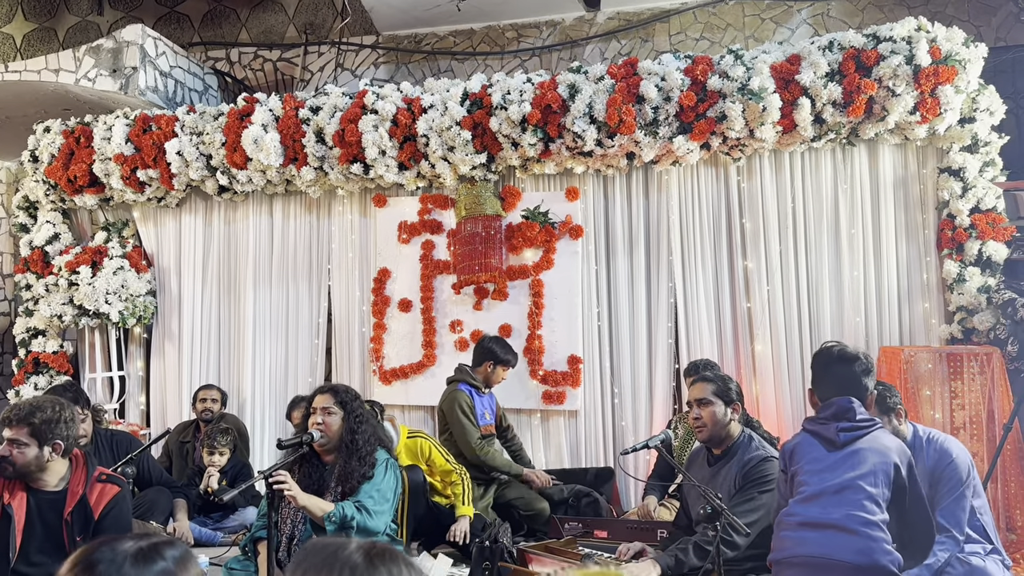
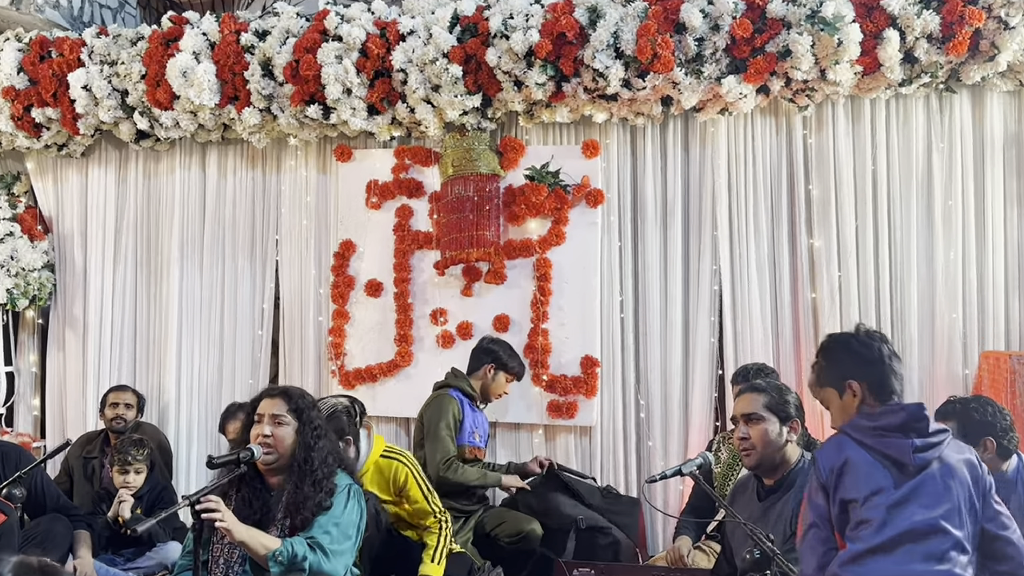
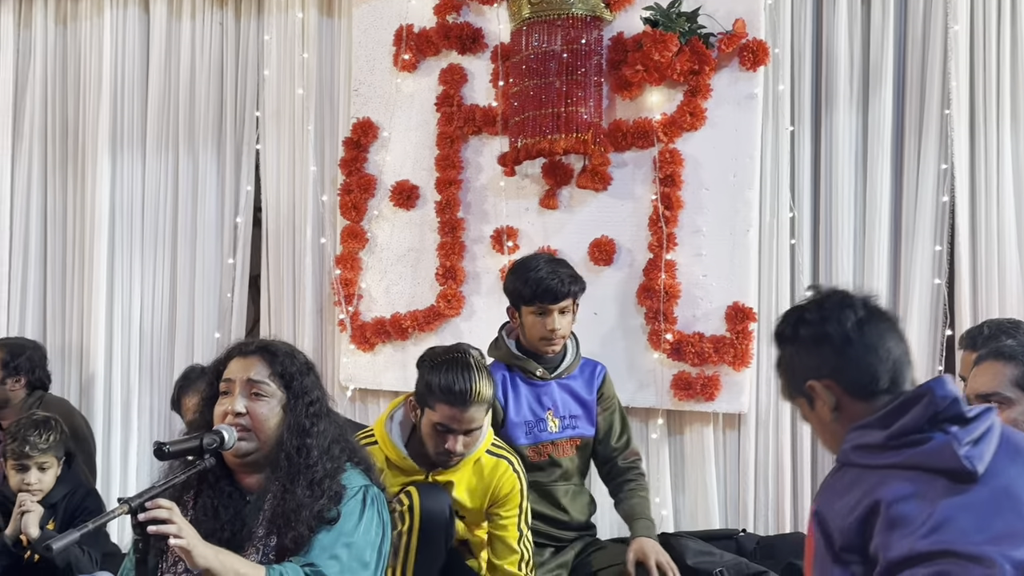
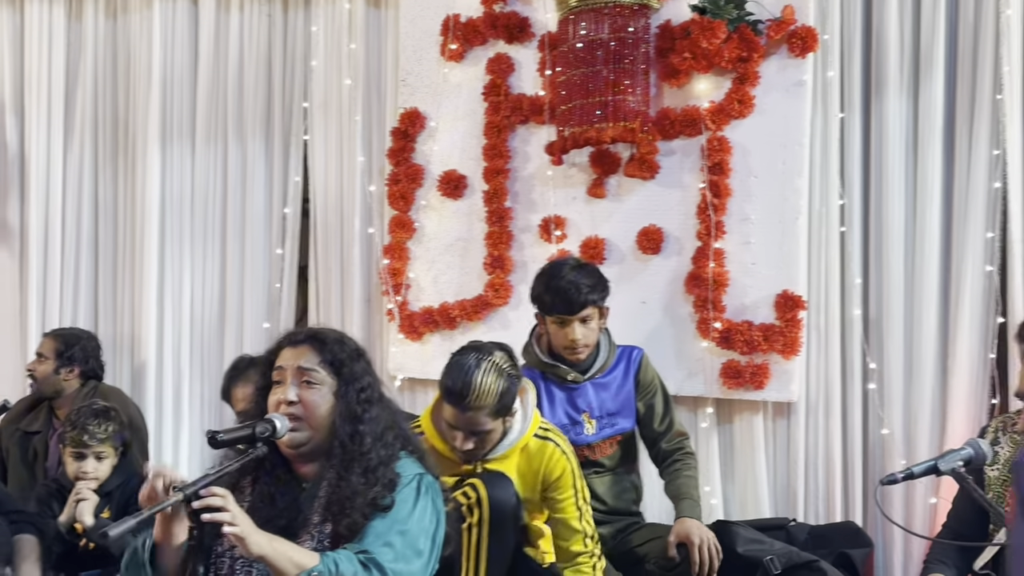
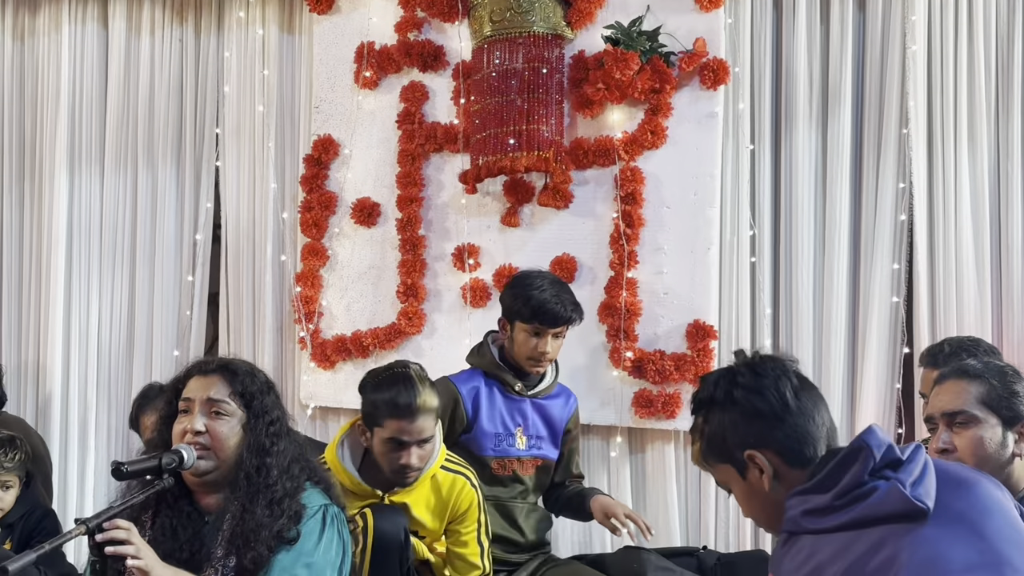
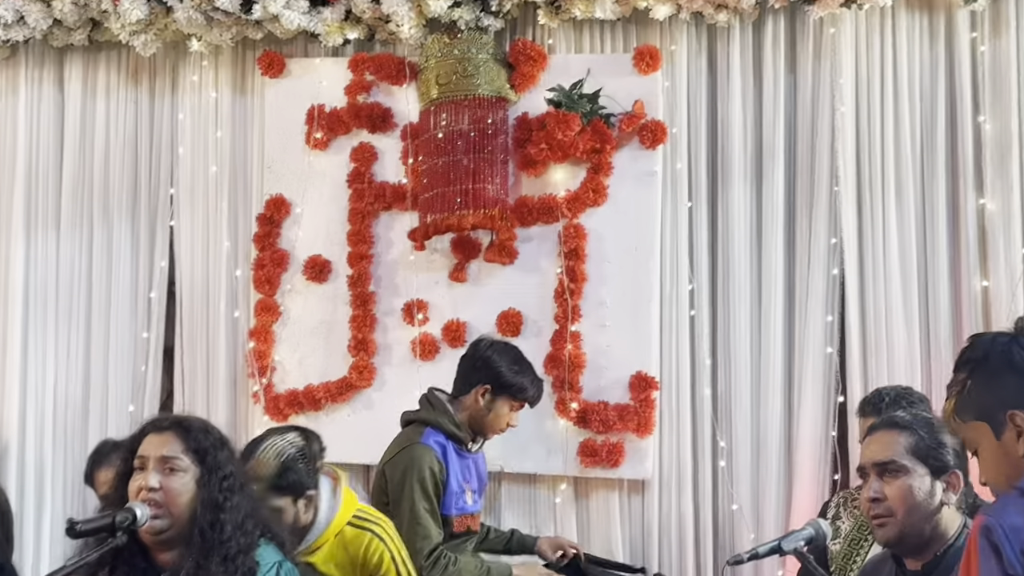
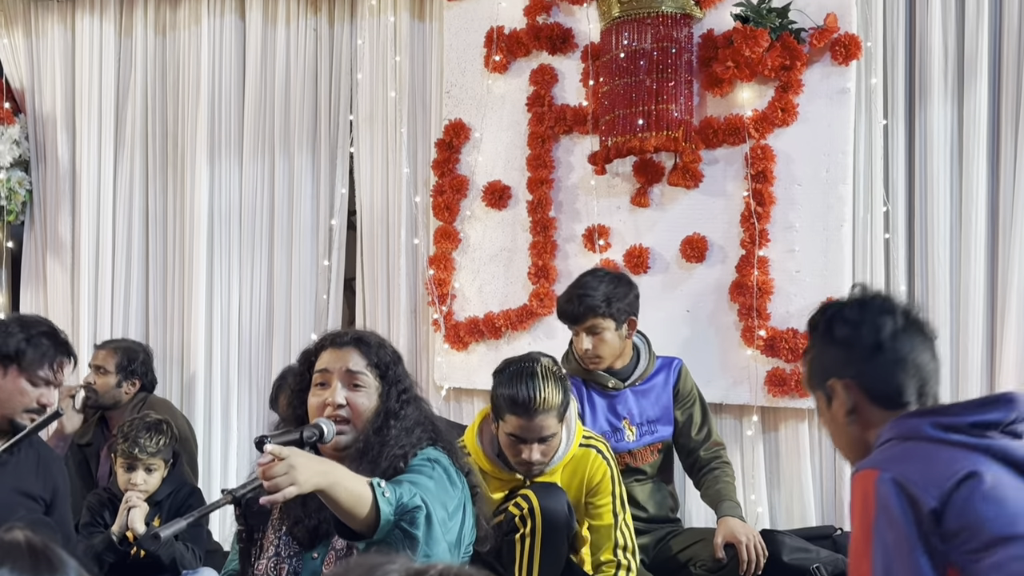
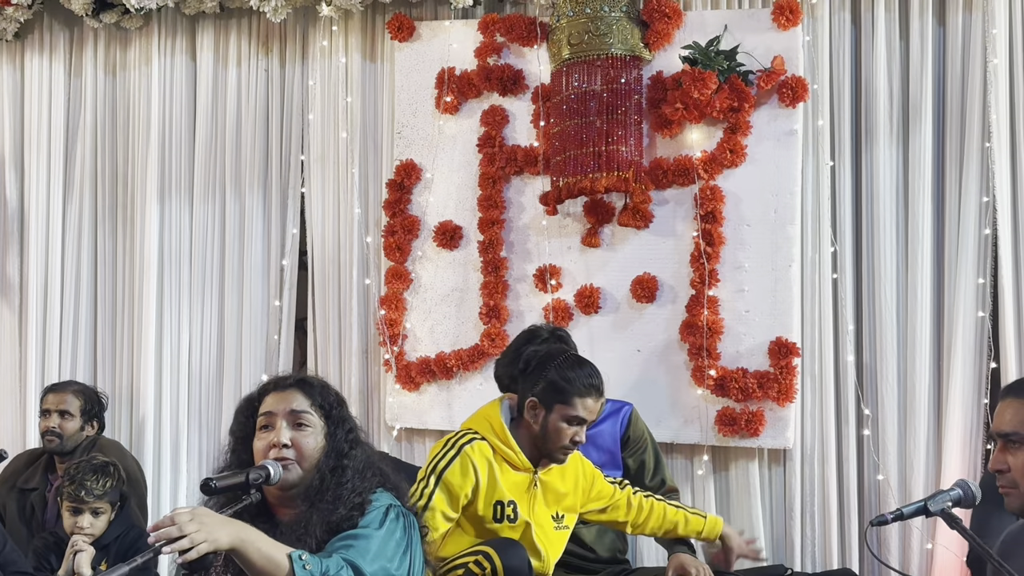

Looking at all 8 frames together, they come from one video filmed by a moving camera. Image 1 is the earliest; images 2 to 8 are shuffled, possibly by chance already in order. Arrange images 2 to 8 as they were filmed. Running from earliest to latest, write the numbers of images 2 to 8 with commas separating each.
2, 6, 5, 3, 4, 7, 8
